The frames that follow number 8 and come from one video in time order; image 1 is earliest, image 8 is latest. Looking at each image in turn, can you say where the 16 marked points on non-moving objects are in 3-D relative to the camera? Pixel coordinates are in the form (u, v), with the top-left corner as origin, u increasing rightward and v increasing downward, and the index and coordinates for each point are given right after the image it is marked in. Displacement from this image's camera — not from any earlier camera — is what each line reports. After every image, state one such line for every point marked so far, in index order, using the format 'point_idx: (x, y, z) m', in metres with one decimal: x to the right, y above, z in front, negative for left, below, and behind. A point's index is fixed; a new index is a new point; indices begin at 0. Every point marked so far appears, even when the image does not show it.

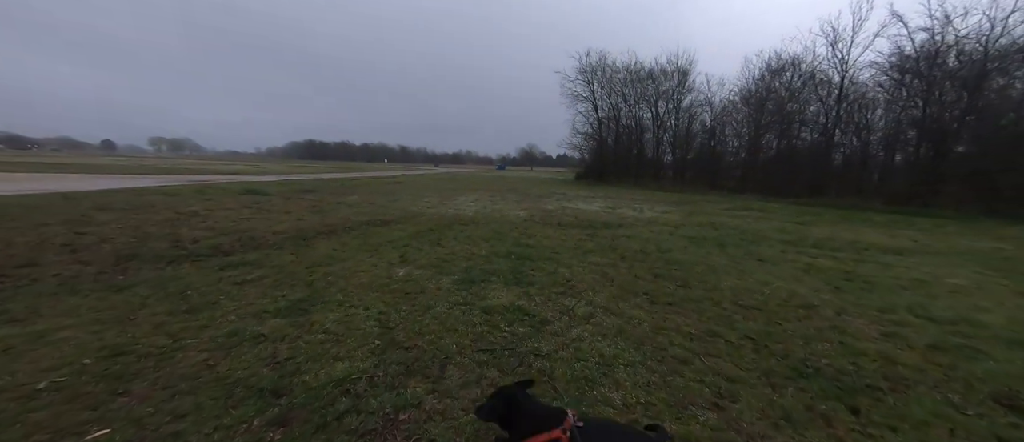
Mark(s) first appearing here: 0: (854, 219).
0: (+17.9, +0.1, +17.4) m
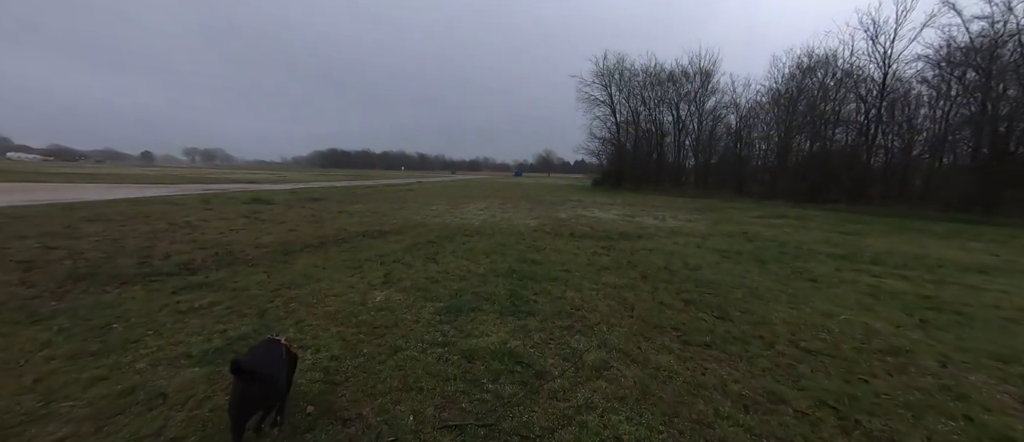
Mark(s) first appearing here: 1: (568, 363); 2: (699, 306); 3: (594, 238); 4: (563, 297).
0: (+18.3, -0.3, +15.3) m
1: (+0.7, -1.7, +4.0) m
2: (+3.3, -1.5, +5.9) m
3: (+2.9, -0.6, +12.0) m
4: (+1.0, -1.4, +6.2) m
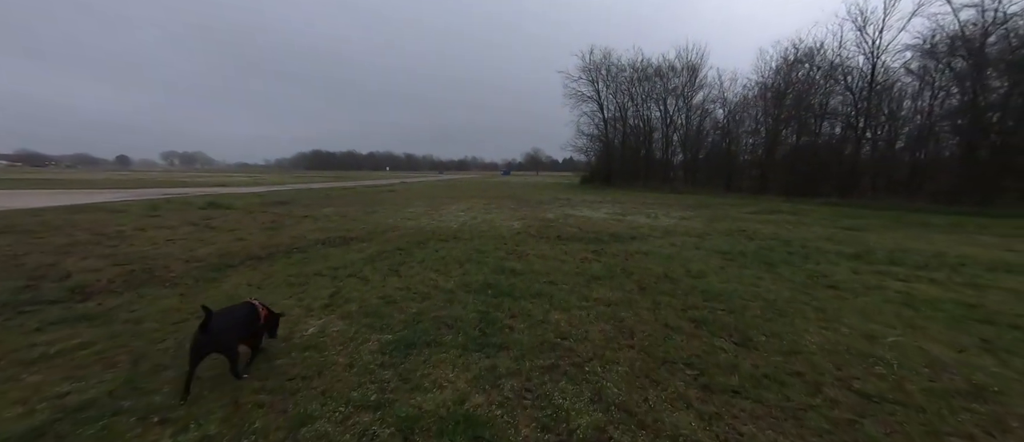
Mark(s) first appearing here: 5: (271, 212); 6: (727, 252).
0: (+17.6, 0.0, +14.7) m
1: (+0.3, -1.8, +2.8) m
2: (+2.9, -1.5, +4.8) m
3: (+2.3, -0.6, +10.9) m
4: (+0.5, -1.5, +5.0) m
5: (-12.1, +0.5, +16.8) m
6: (+6.0, -0.9, +9.4) m
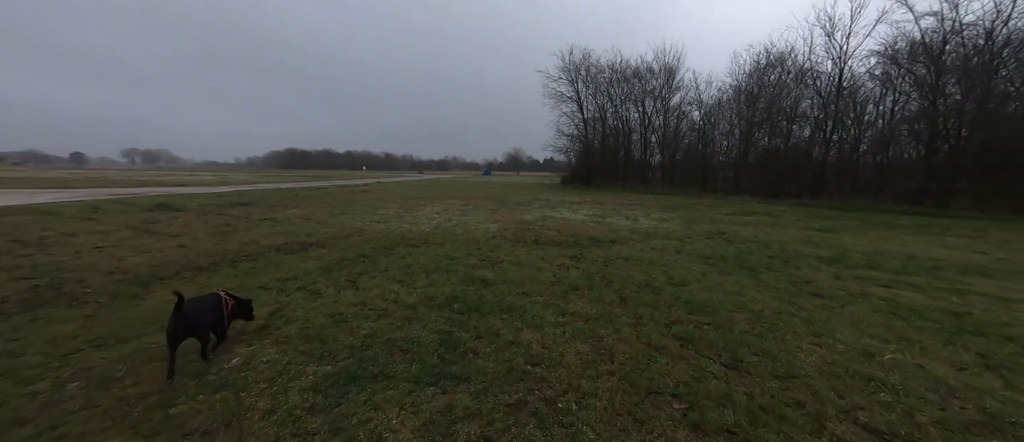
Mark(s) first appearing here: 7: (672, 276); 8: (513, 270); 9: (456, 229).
0: (+16.5, -0.1, +15.0) m
1: (0.0, -1.9, +2.2) m
2: (+2.4, -1.6, +4.3) m
3: (+1.5, -0.7, +10.4) m
4: (+0.1, -1.6, +4.4) m
5: (-13.2, +0.3, +15.5) m
6: (+5.3, -0.9, +9.1) m
7: (+3.5, -1.2, +7.2) m
8: (0.0, -1.1, +7.7) m
9: (-2.1, -0.3, +12.7) m
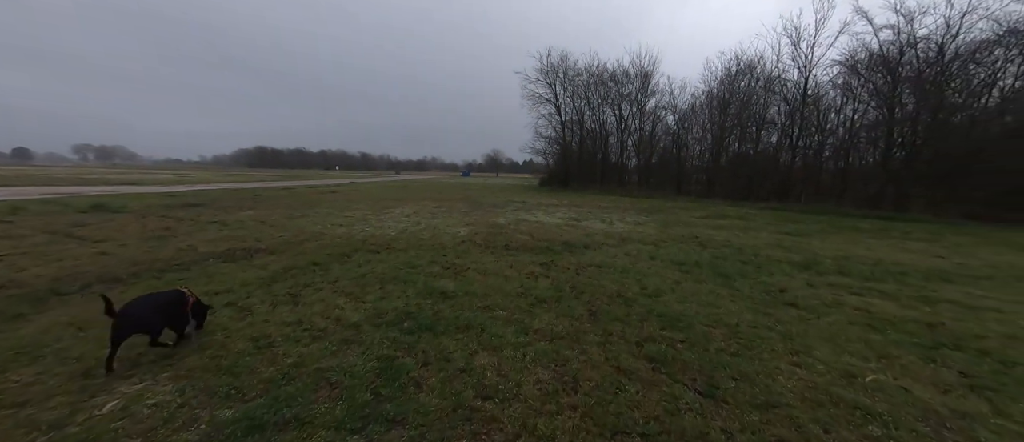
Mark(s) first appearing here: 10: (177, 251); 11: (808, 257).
0: (+15.3, -0.3, +15.4) m
1: (-0.5, -2.0, +1.6) m
2: (+1.9, -1.7, +3.9) m
3: (+0.6, -0.8, +9.9) m
4: (-0.5, -1.7, +3.9) m
5: (-14.4, +0.2, +14.1) m
6: (+4.5, -1.1, +8.8) m
7: (+2.8, -1.3, +6.9) m
8: (-0.7, -1.2, +7.1) m
9: (-3.2, -0.4, +12.0) m
10: (-9.0, -0.8, +9.0) m
11: (+8.4, -1.0, +9.4) m
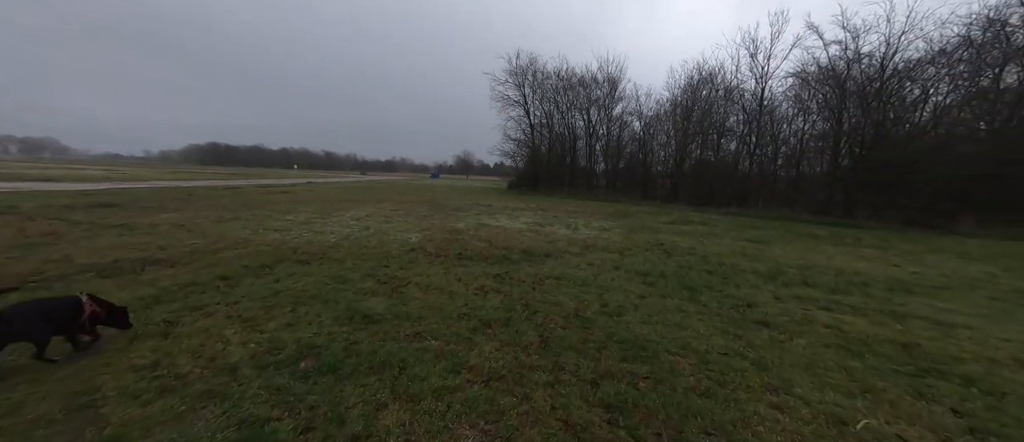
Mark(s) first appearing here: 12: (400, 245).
0: (+13.6, -0.6, +15.7) m
1: (-1.0, -2.1, +0.6) m
2: (+1.1, -1.9, +3.1) m
3: (-0.6, -1.0, +9.0) m
4: (-1.2, -1.8, +2.9) m
5: (-15.9, +0.1, +11.9) m
6: (+3.3, -1.3, +8.2) m
7: (+1.8, -1.5, +6.1) m
8: (-1.7, -1.4, +6.1) m
9: (-4.6, -0.6, +10.8) m
10: (-10.2, -0.9, +7.3) m
11: (+7.1, -1.2, +9.2) m
12: (-3.4, -0.7, +10.1) m
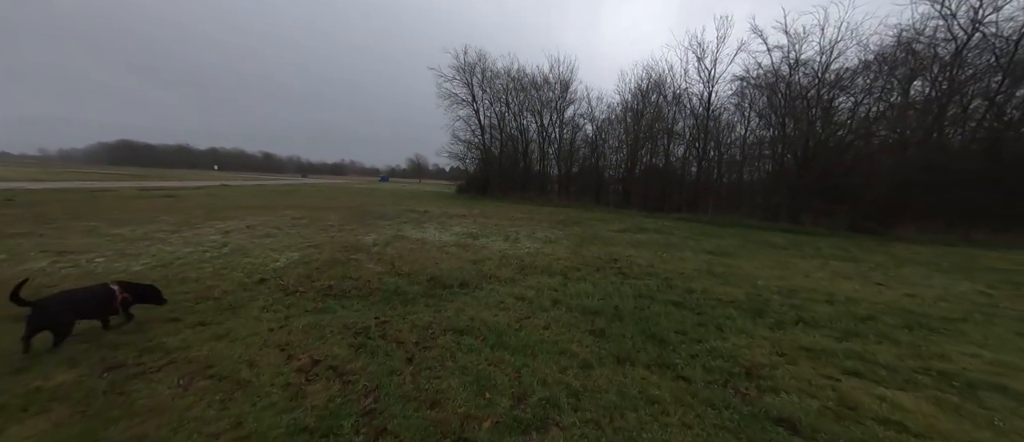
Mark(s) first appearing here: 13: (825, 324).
0: (+10.7, -0.9, +14.5) m
1: (-1.9, -2.3, -2.3) m
2: (-0.1, -2.1, +0.4) m
3: (-2.6, -1.3, +6.0) m
4: (-2.4, -2.0, -0.1) m
5: (-18.1, -0.4, +7.1) m
6: (+1.5, -1.6, +5.8) m
7: (+0.2, -1.7, +3.5) m
8: (-3.3, -1.7, +3.1) m
9: (-6.7, -0.9, +7.3) m
10: (-11.8, -1.3, +3.2) m
11: (+5.1, -1.5, +7.2) m
12: (-5.4, -1.1, +6.8) m
13: (+5.5, -1.7, +5.8) m
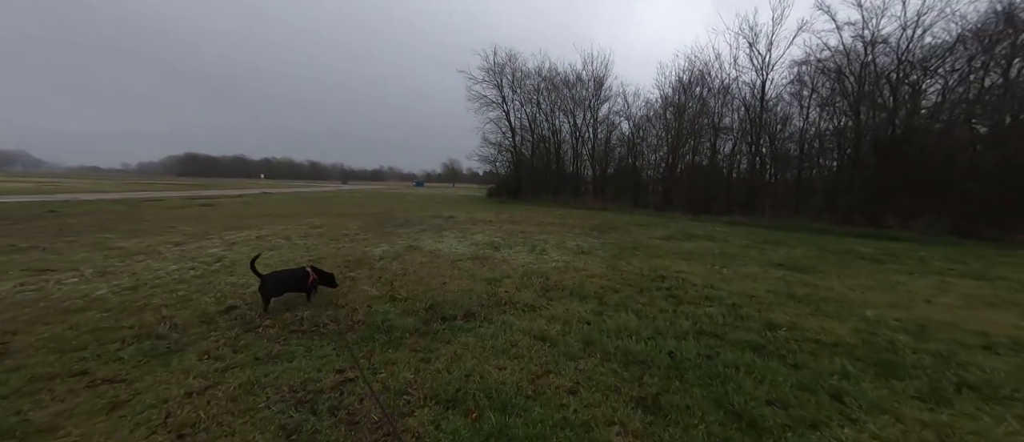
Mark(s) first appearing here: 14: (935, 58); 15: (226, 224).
0: (+11.7, -1.1, +11.9) m
1: (-2.5, -2.4, -3.6) m
2: (-0.4, -2.2, -1.1) m
3: (-2.3, -1.6, +4.8) m
4: (-2.8, -2.2, -1.4) m
5: (-17.7, -0.8, +7.4) m
6: (+1.6, -1.8, +4.1) m
7: (+0.1, -1.9, +2.0) m
8: (-3.4, -1.9, +1.9) m
9: (-6.3, -1.2, +6.5) m
10: (-11.8, -1.6, +2.9) m
11: (+5.4, -1.7, +5.1) m
12: (-5.1, -1.4, +5.8) m
13: (+5.6, -1.8, +3.8) m
14: (+24.3, +9.4, +19.0) m
15: (-12.4, -0.1, +14.5) m
